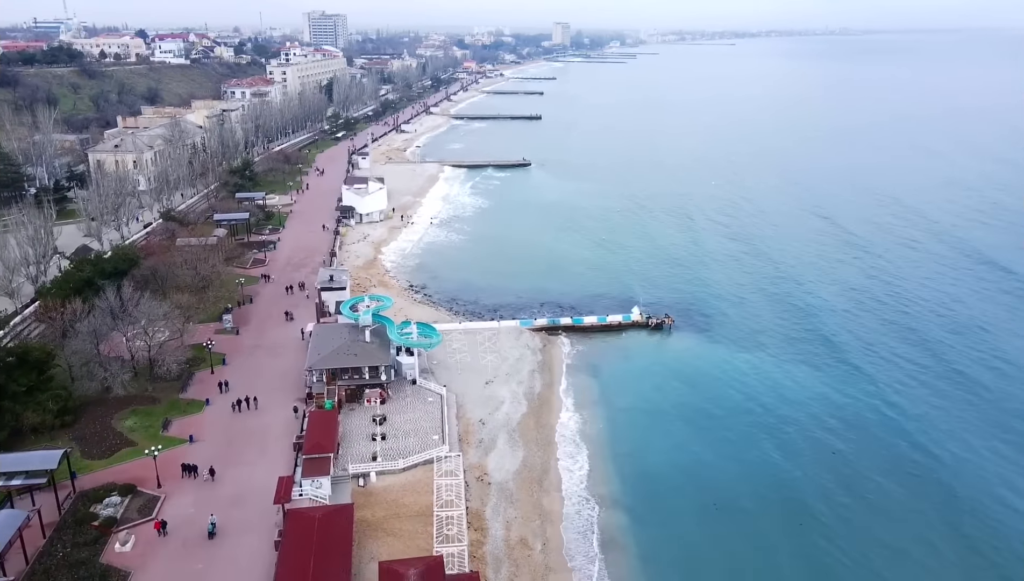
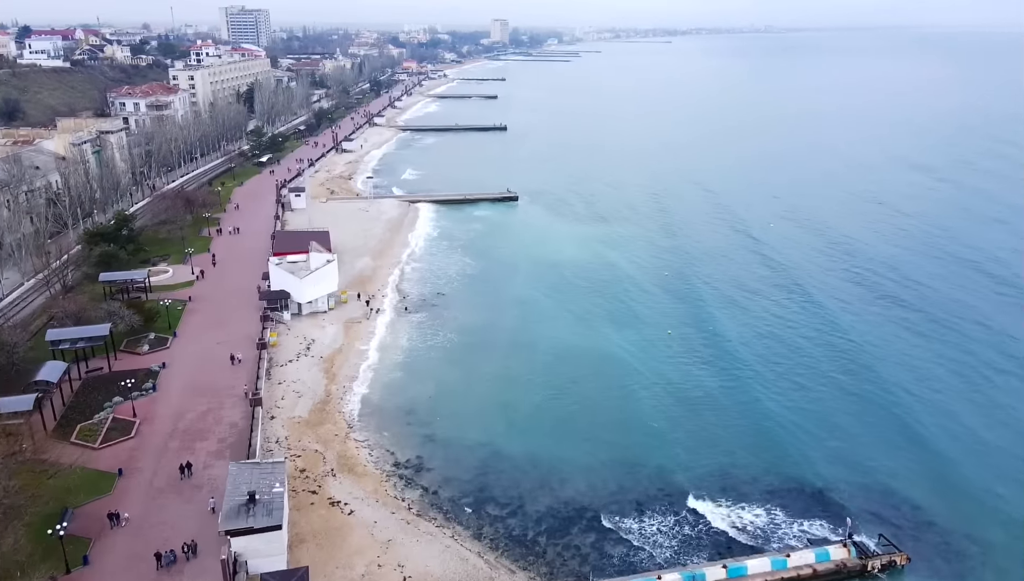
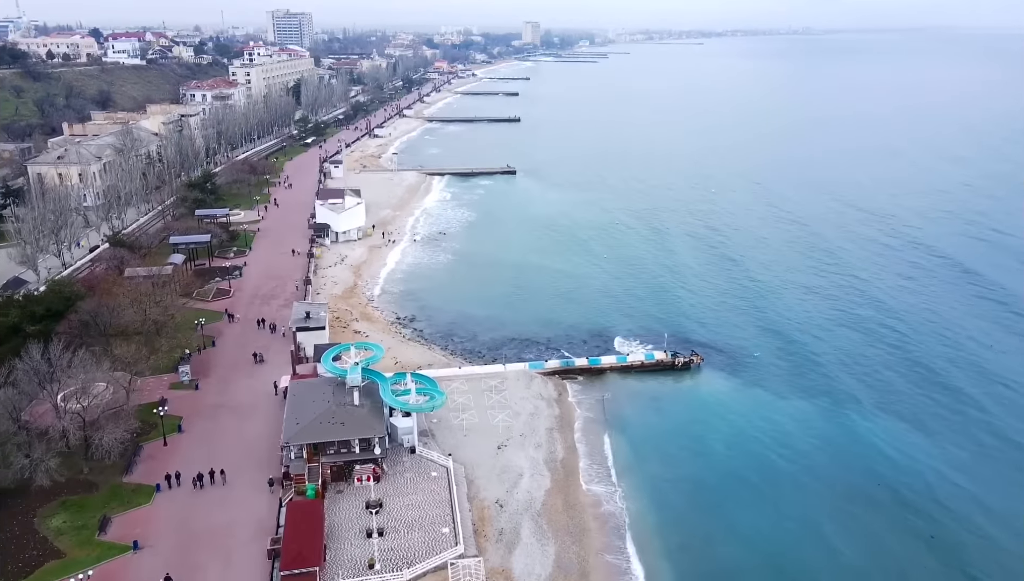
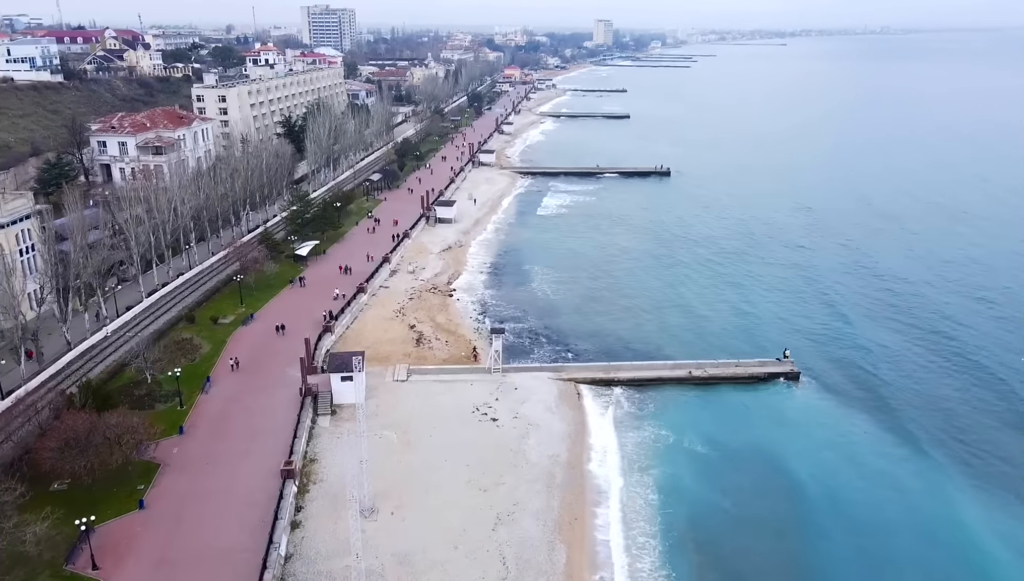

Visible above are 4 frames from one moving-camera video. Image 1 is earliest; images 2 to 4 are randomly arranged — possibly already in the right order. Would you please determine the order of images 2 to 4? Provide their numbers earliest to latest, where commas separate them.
3, 2, 4
